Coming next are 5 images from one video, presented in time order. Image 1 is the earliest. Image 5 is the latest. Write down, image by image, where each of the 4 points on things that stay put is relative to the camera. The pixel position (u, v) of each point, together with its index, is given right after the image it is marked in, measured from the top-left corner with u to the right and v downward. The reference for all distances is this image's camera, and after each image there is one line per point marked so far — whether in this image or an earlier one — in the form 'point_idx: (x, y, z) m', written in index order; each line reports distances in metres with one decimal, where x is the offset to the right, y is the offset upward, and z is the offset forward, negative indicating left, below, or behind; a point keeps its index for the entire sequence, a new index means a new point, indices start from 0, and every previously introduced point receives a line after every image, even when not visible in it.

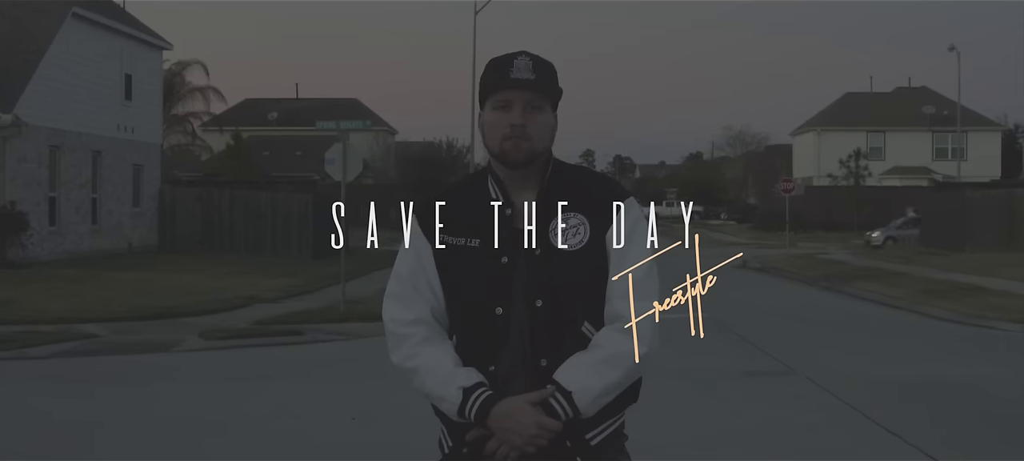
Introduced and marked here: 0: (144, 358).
0: (-4.3, -1.5, +12.8) m
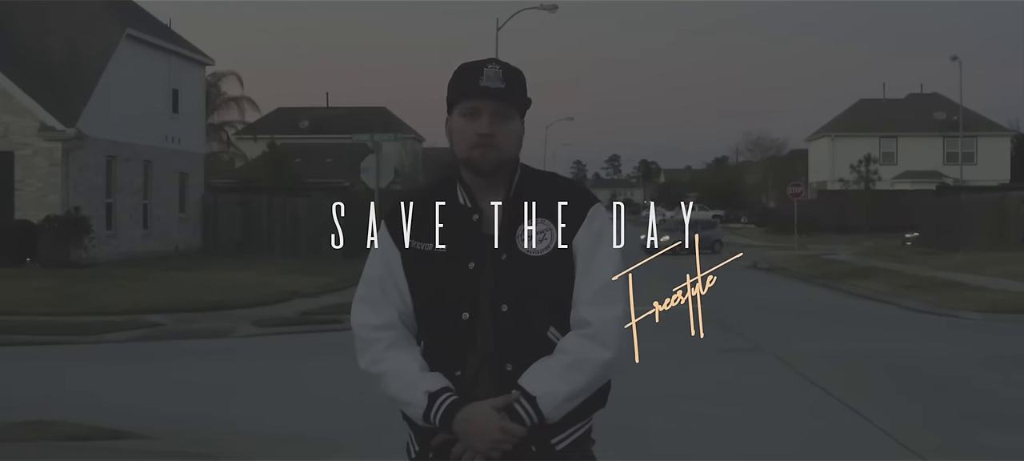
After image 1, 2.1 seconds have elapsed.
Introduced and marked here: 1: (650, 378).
0: (-4.1, -1.5, +14.7) m
1: (+1.4, -1.6, +11.5) m
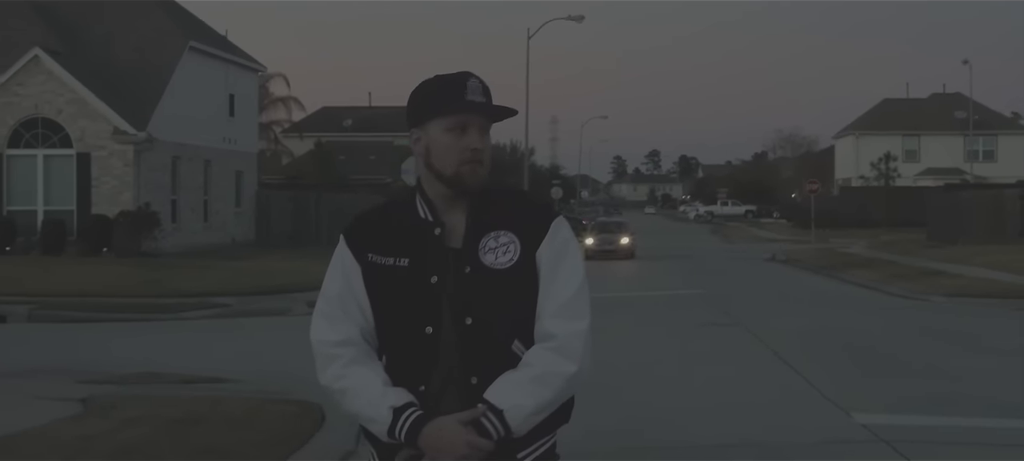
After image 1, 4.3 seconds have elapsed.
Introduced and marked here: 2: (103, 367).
0: (-3.8, -1.4, +17.1) m
1: (+1.6, -1.5, +13.6) m
2: (-4.5, -1.5, +12.0) m
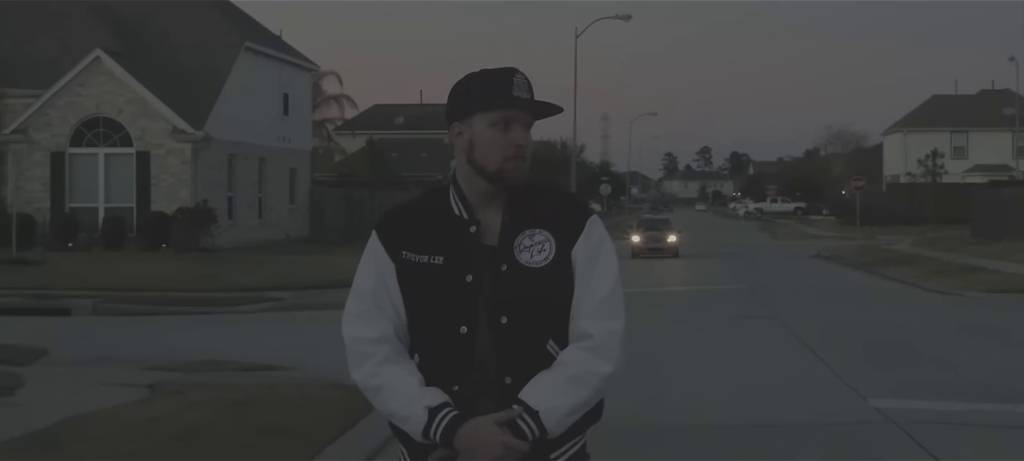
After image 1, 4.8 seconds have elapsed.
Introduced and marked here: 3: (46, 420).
0: (-3.1, -1.3, +17.8) m
1: (+2.1, -1.4, +14.1) m
2: (-4.1, -1.5, +12.8) m
3: (-3.6, -1.4, +8.3) m
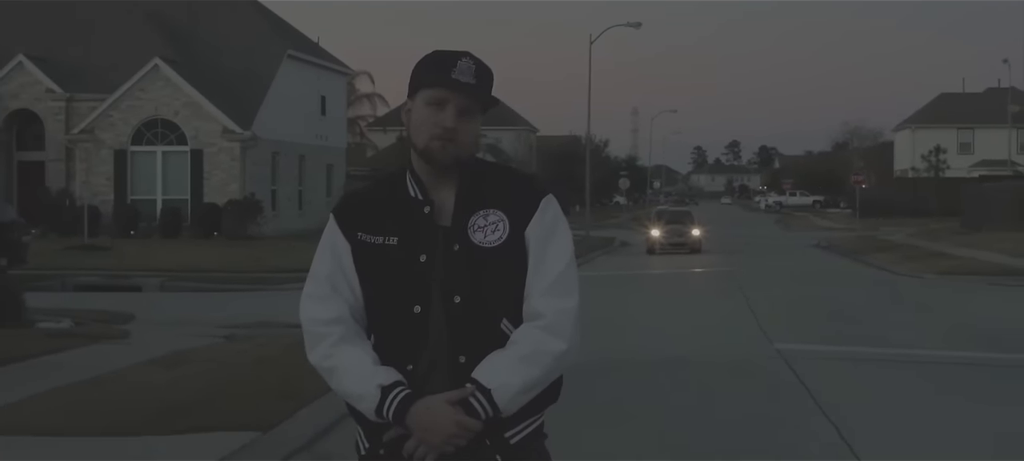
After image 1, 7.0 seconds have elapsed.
0: (-2.9, -1.1, +20.6) m
1: (+2.2, -1.2, +16.8) m
2: (-4.0, -1.3, +15.6) m
3: (-3.7, -1.3, +11.1) m
